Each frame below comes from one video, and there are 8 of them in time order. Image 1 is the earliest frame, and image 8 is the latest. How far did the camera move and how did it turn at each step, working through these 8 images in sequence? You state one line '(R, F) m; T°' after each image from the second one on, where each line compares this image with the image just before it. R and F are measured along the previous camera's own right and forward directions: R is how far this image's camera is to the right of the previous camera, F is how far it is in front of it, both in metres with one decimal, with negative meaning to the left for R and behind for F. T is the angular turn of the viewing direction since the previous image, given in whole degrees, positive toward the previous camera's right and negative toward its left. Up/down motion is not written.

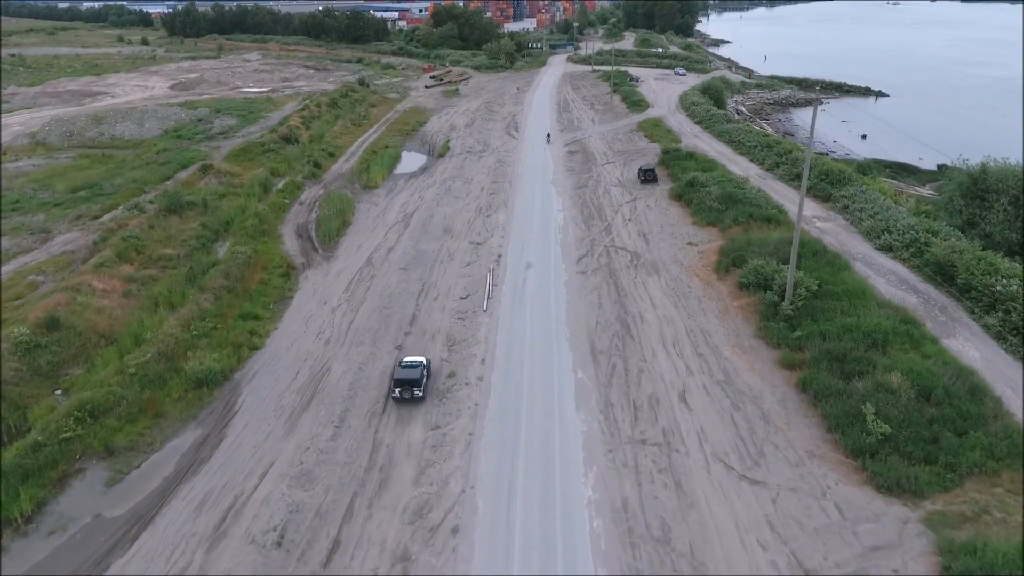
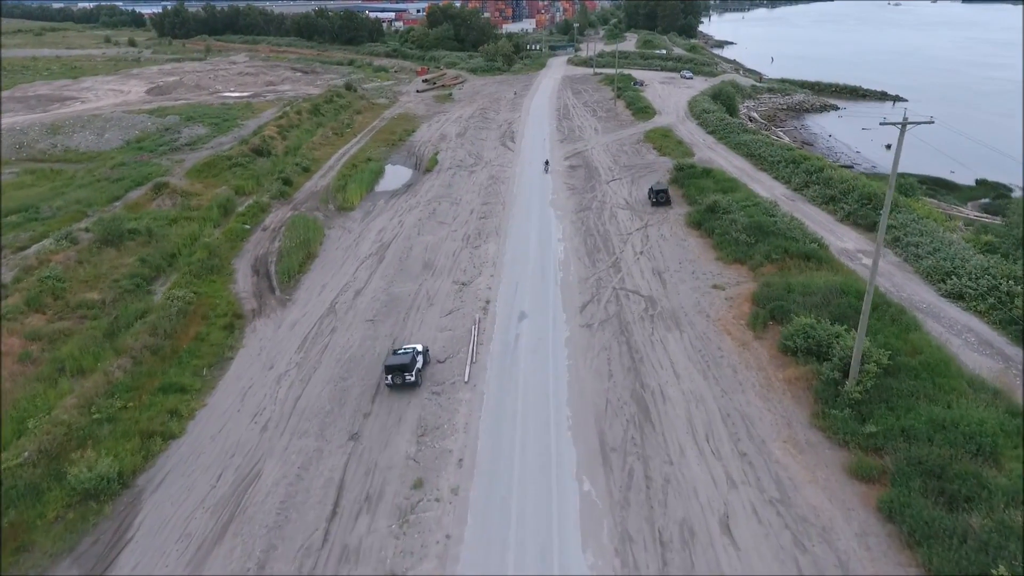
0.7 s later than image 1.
(+0.3, +4.2) m; 0°
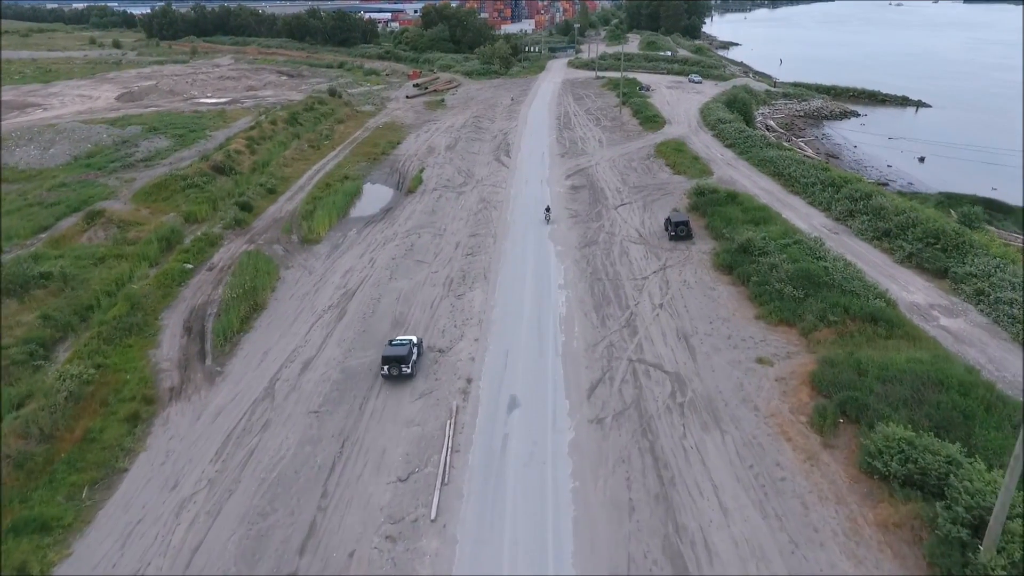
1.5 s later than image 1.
(+0.3, +4.6) m; 0°
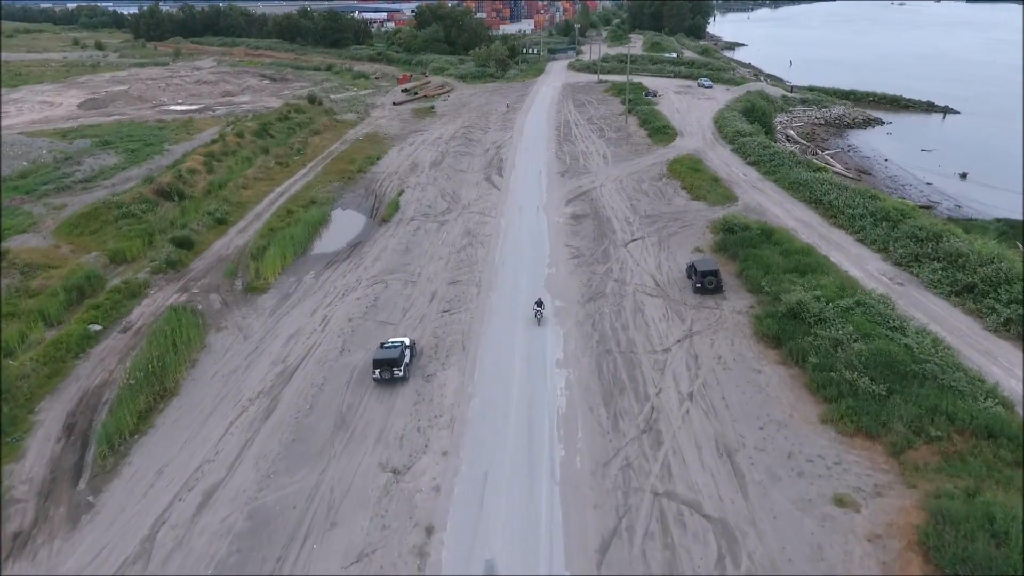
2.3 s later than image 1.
(+0.4, +4.9) m; 0°
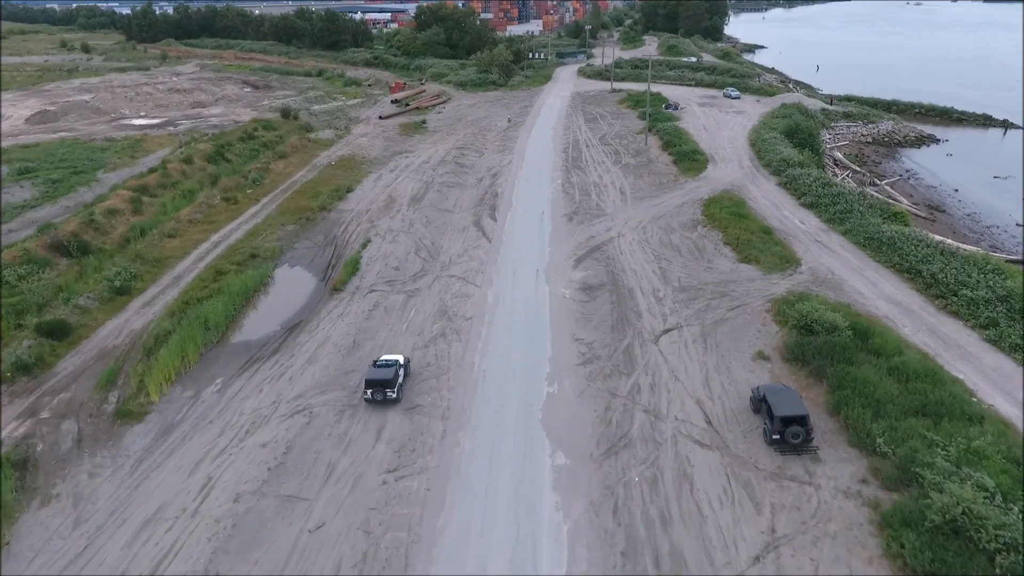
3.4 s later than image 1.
(+0.6, +6.9) m; -1°
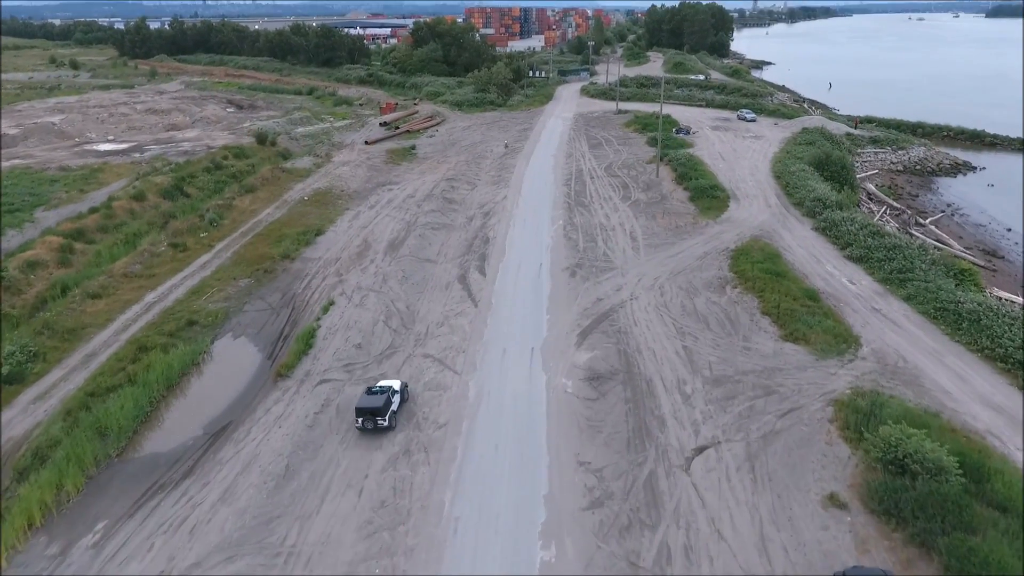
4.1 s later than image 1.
(+0.4, +4.4) m; 0°
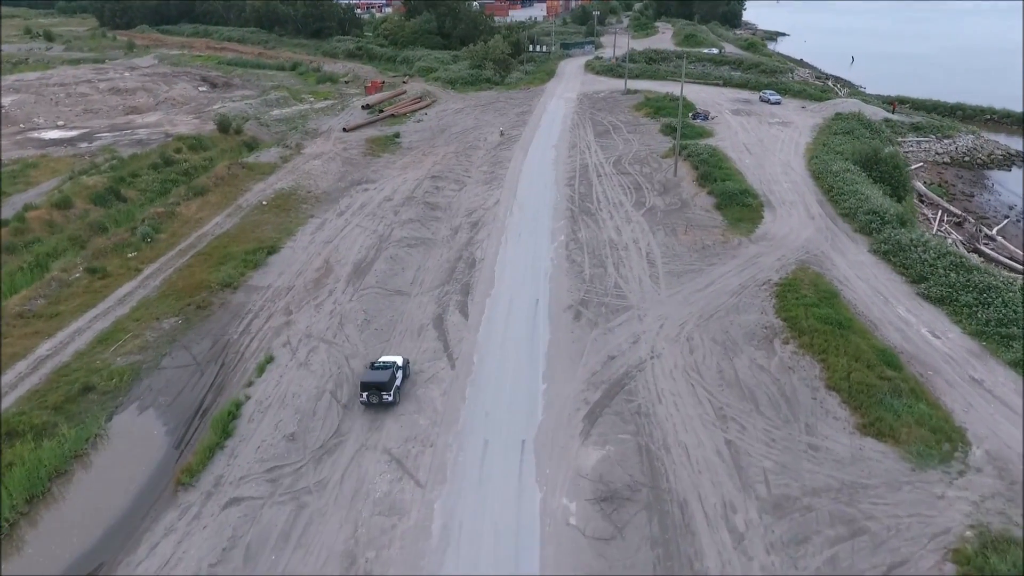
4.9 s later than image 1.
(+0.4, +4.9) m; 0°
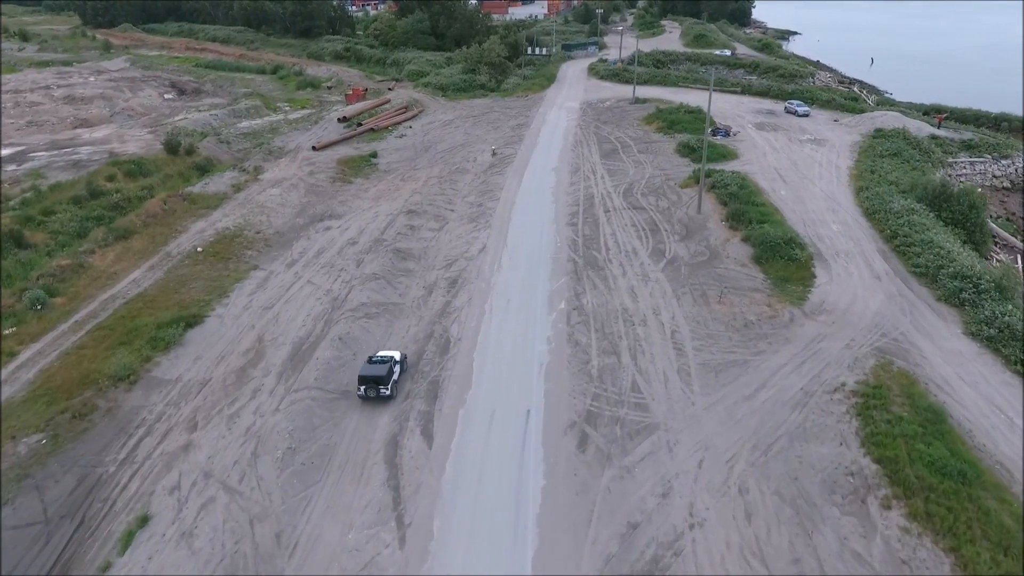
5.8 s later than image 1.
(+0.4, +5.3) m; 0°
